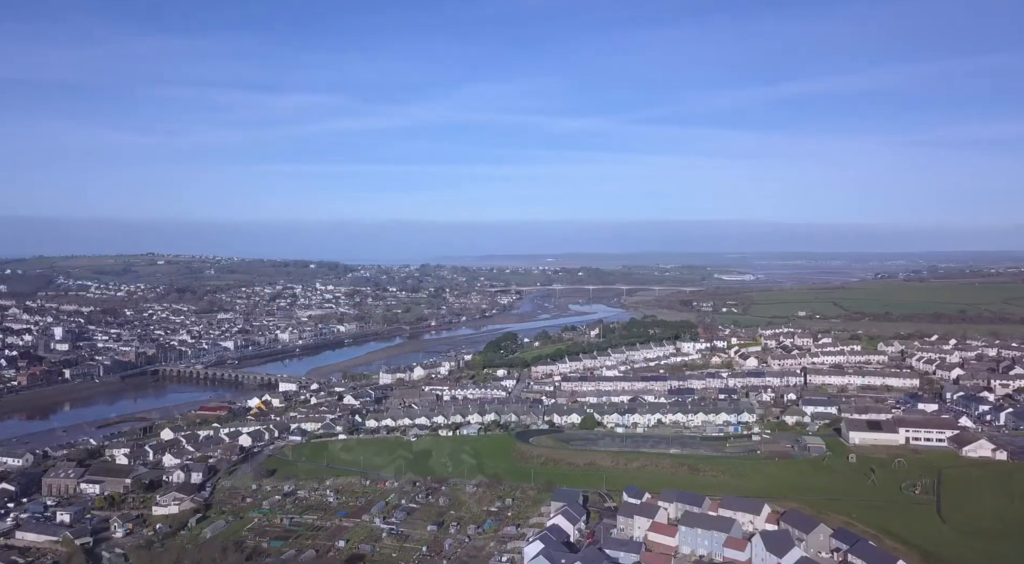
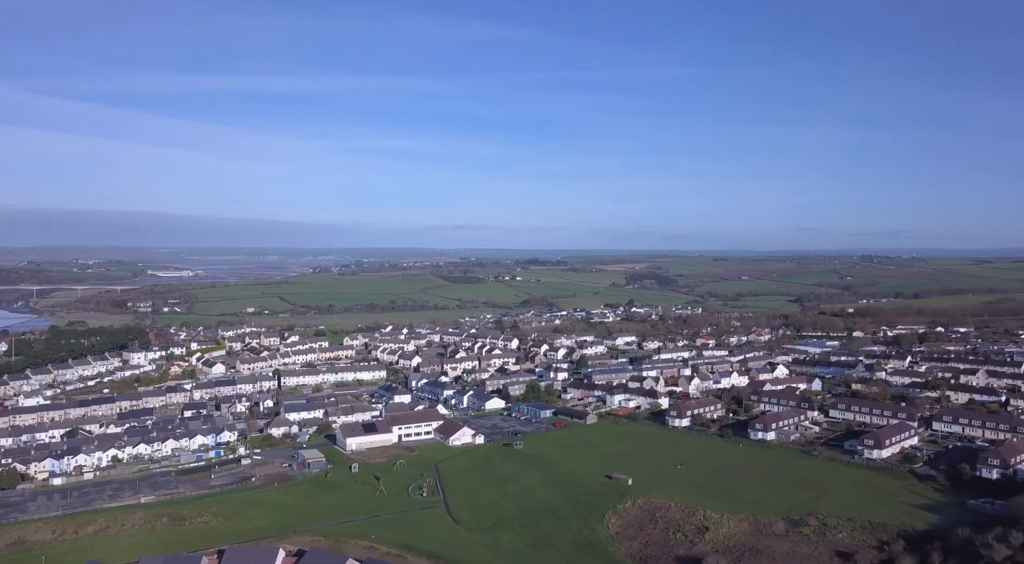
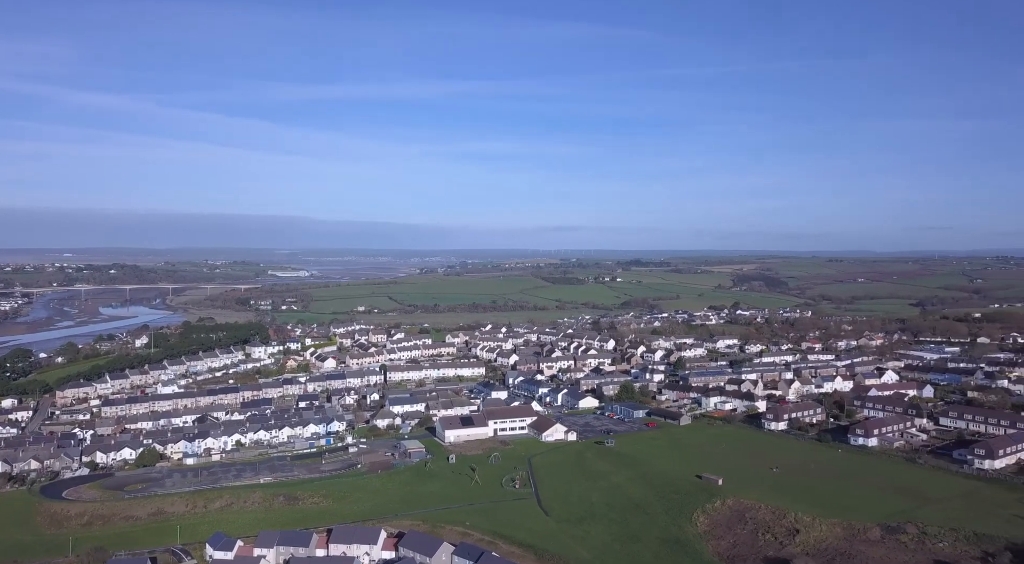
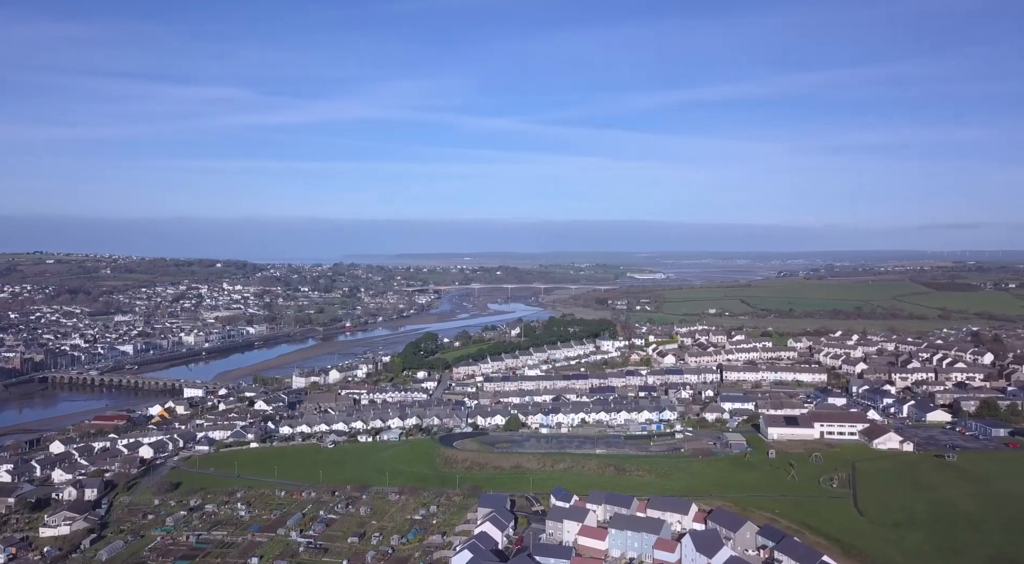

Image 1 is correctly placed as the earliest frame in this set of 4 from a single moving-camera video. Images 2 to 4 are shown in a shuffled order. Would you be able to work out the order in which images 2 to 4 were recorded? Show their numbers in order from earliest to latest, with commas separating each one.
4, 3, 2
